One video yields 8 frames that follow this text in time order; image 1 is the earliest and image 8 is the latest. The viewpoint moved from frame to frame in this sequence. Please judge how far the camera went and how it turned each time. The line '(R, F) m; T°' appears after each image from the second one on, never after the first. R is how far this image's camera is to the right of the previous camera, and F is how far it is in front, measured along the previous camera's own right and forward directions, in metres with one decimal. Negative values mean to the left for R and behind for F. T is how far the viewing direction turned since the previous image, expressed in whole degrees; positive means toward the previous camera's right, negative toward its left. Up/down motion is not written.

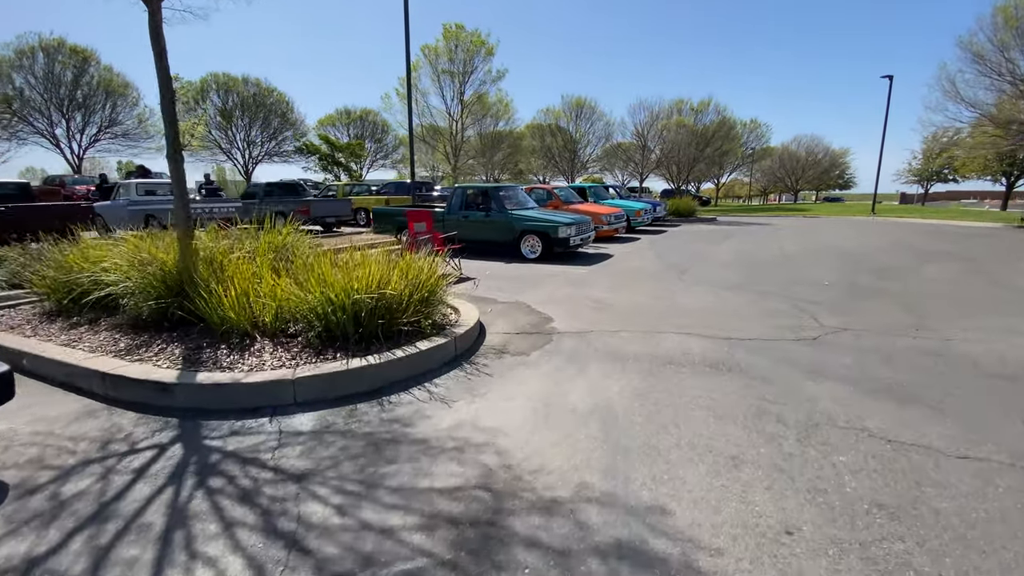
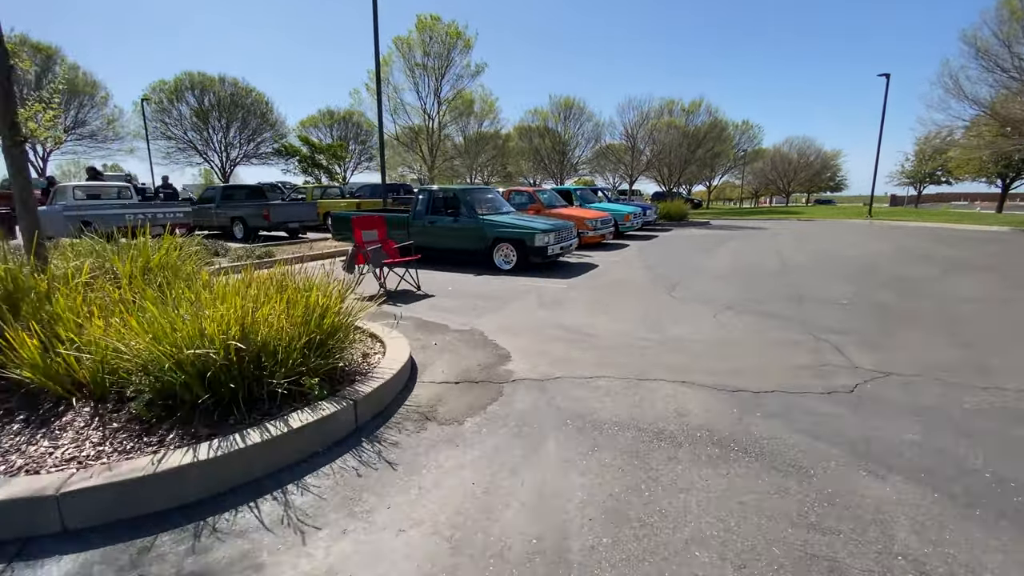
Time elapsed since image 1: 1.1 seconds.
(+0.5, +1.5) m; +1°
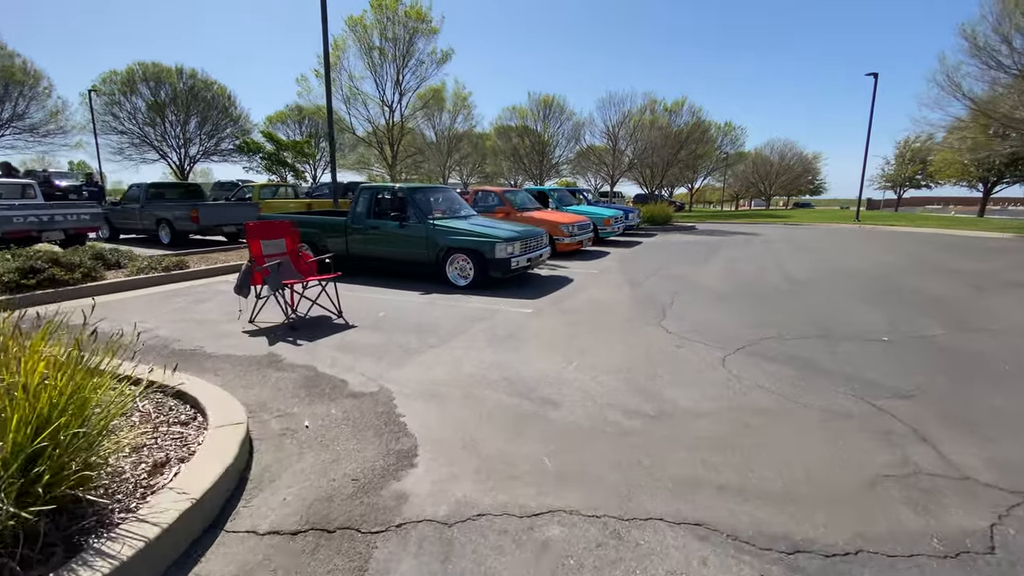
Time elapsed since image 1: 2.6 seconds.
(+0.5, +1.9) m; +2°
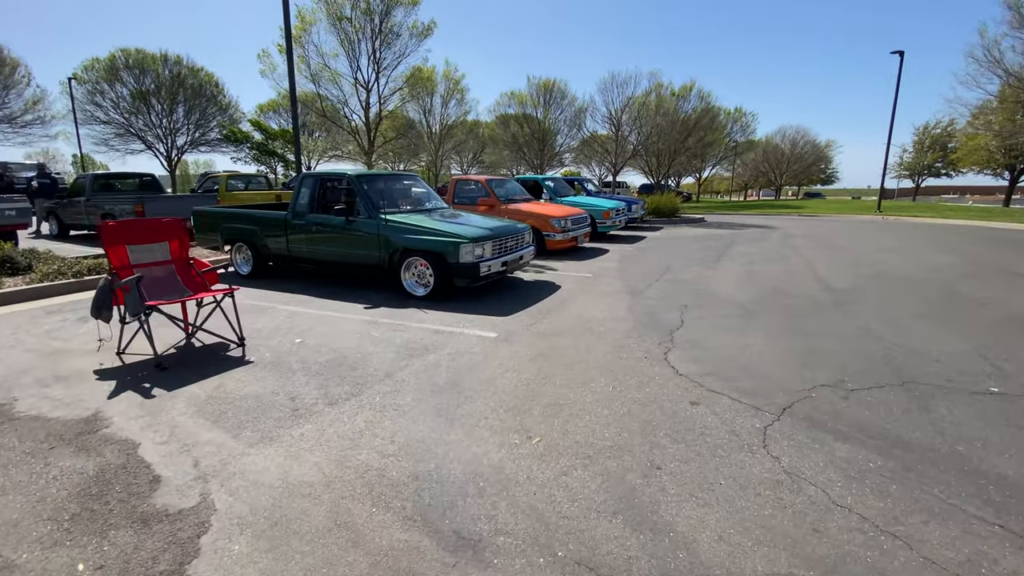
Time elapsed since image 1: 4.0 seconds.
(+0.5, +1.7) m; -1°
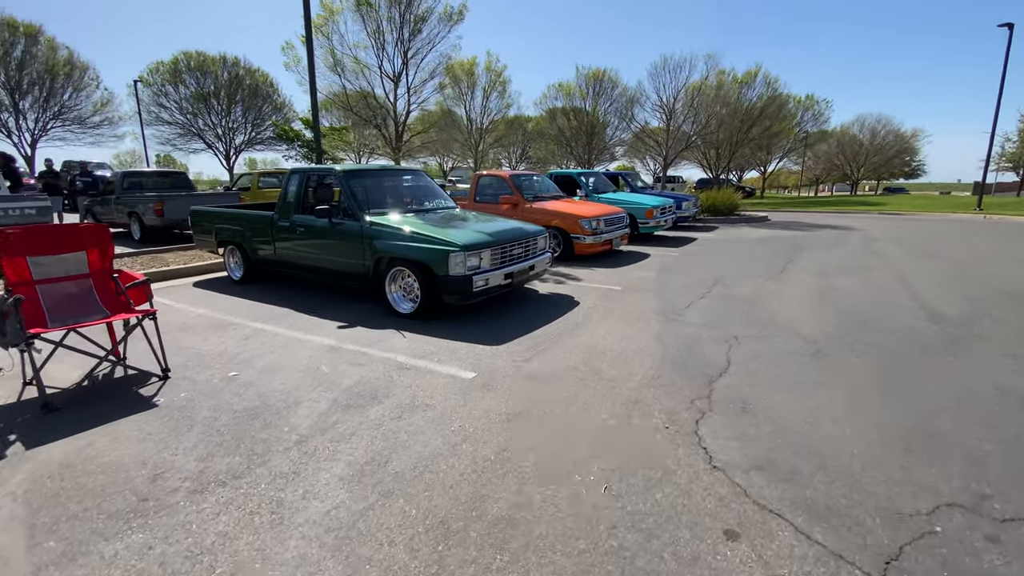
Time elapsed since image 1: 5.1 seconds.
(+0.6, +1.3) m; -6°
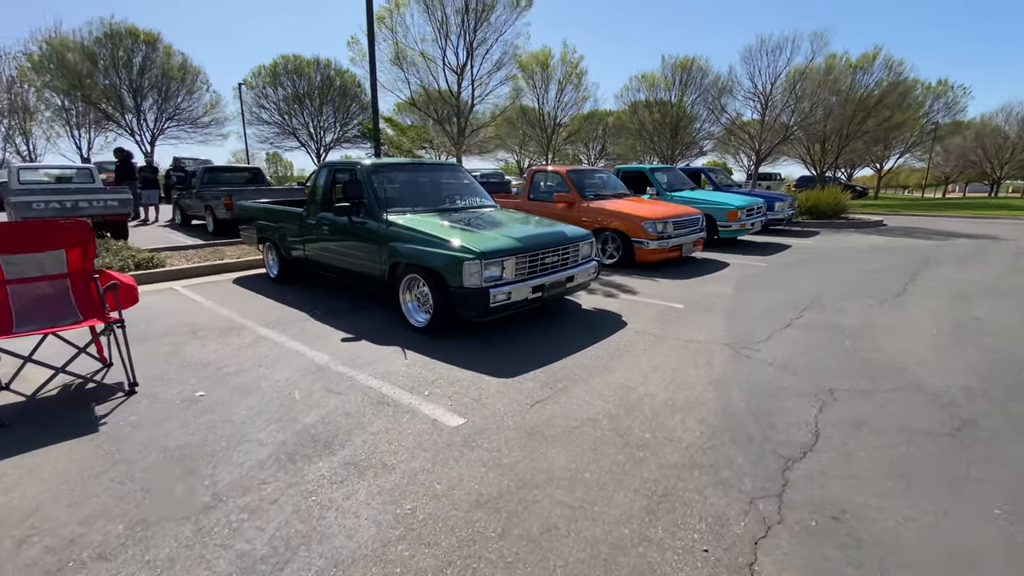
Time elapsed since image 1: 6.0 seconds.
(+0.5, +1.0) m; -9°
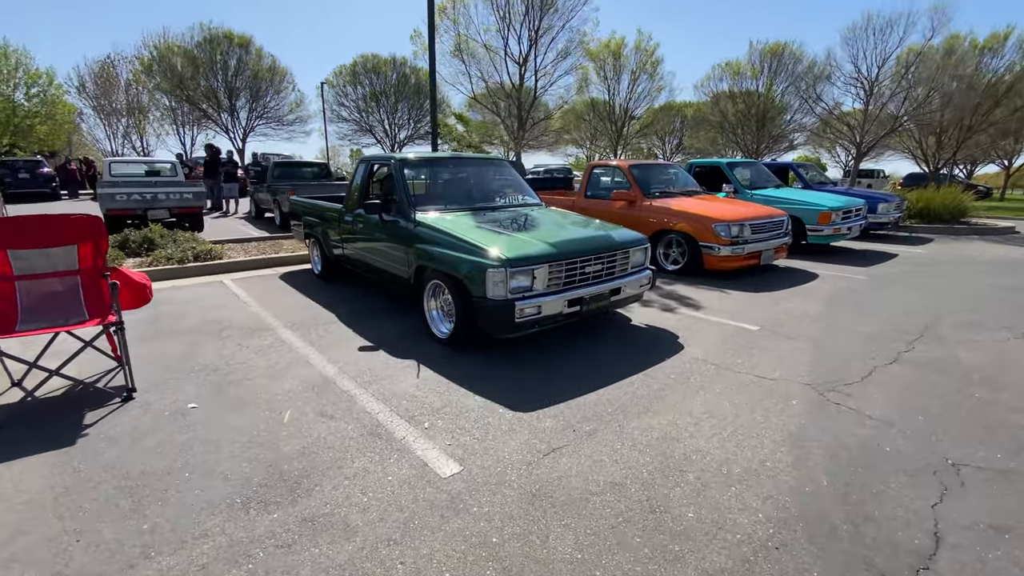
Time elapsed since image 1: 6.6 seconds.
(+0.3, +0.7) m; -8°
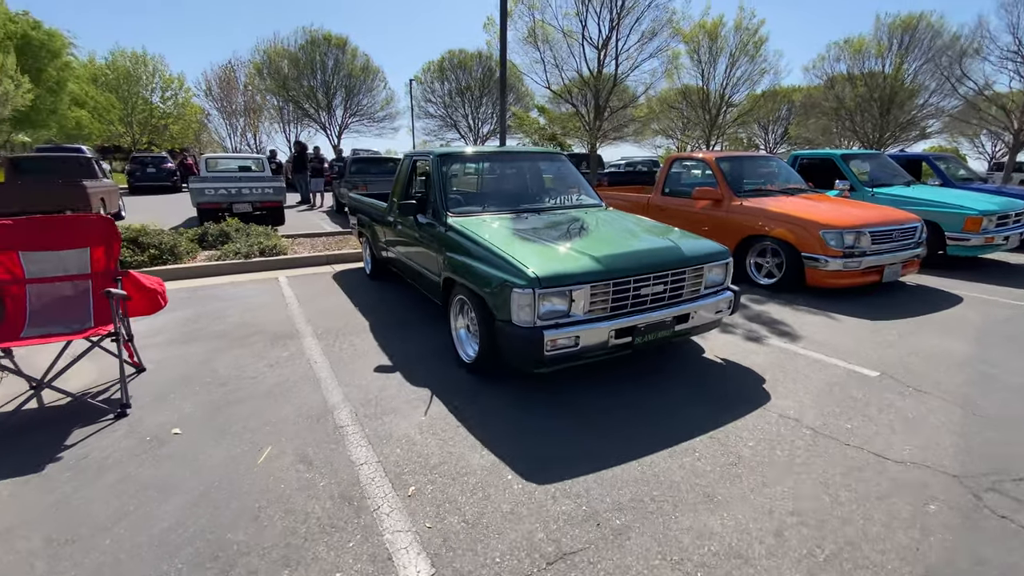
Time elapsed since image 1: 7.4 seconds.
(+0.3, +0.8) m; -10°
